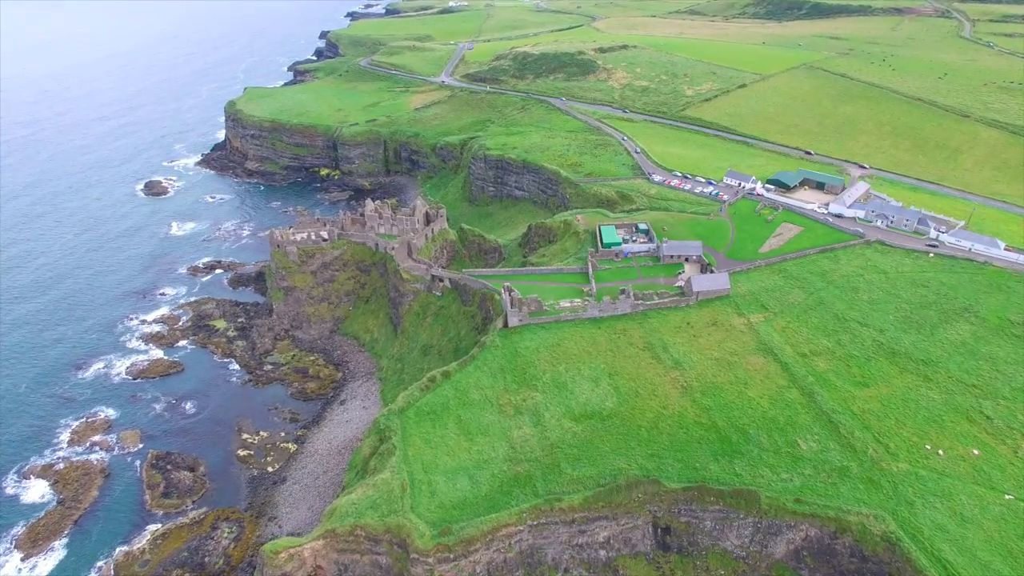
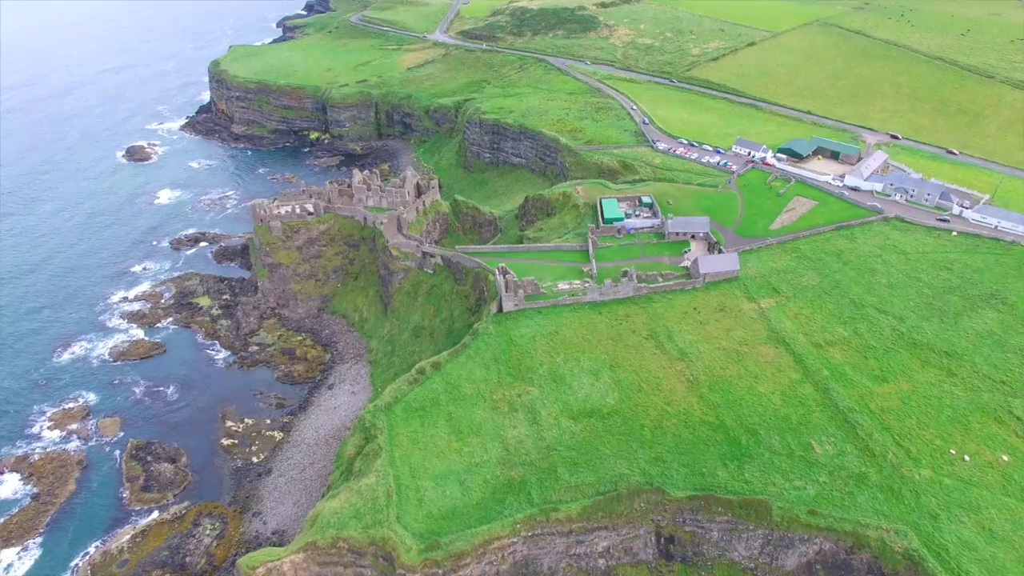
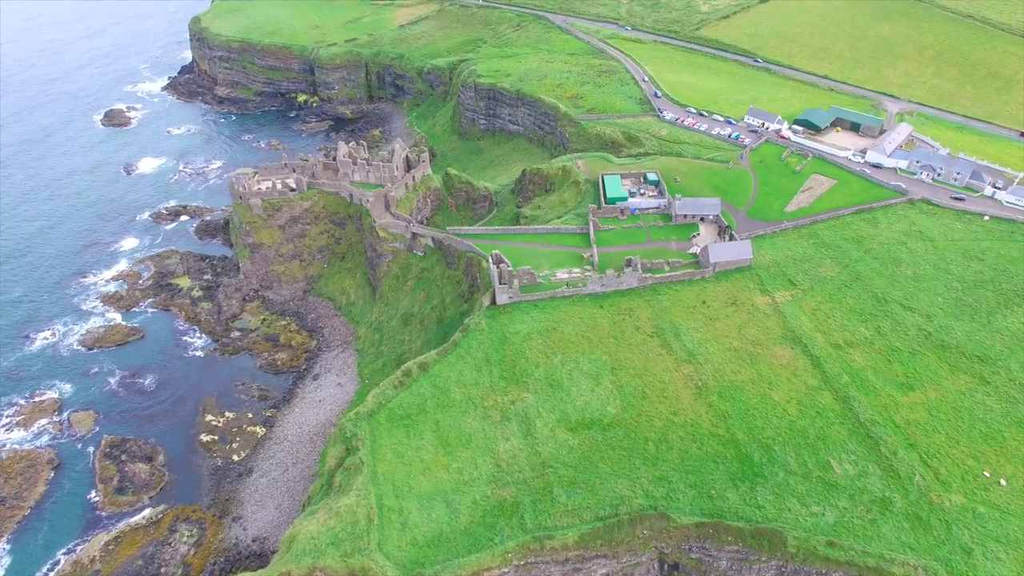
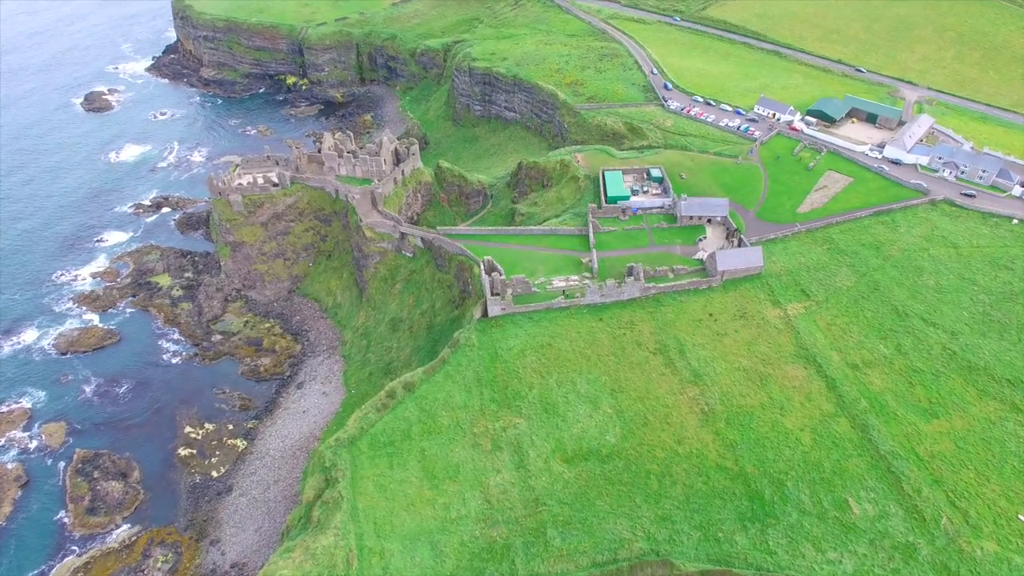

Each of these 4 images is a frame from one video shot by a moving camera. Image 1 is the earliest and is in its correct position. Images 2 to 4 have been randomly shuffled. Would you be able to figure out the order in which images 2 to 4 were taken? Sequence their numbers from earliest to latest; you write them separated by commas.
2, 3, 4
